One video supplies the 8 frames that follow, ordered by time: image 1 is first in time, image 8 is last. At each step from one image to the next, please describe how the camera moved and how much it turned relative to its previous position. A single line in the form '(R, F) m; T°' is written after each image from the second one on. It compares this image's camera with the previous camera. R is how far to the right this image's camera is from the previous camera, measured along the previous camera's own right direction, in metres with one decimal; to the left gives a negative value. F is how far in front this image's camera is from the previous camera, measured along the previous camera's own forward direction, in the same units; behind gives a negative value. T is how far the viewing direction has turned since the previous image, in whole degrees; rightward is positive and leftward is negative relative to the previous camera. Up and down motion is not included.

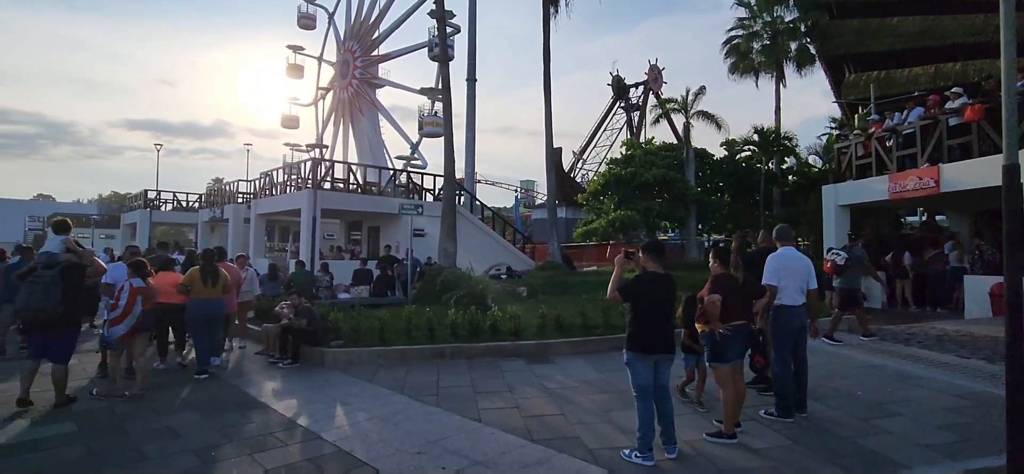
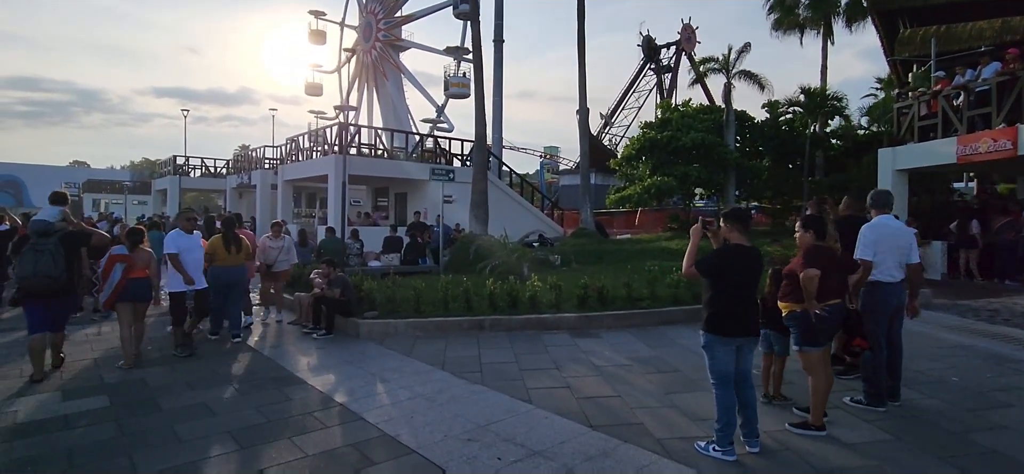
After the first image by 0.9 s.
(-0.3, +0.6) m; -2°
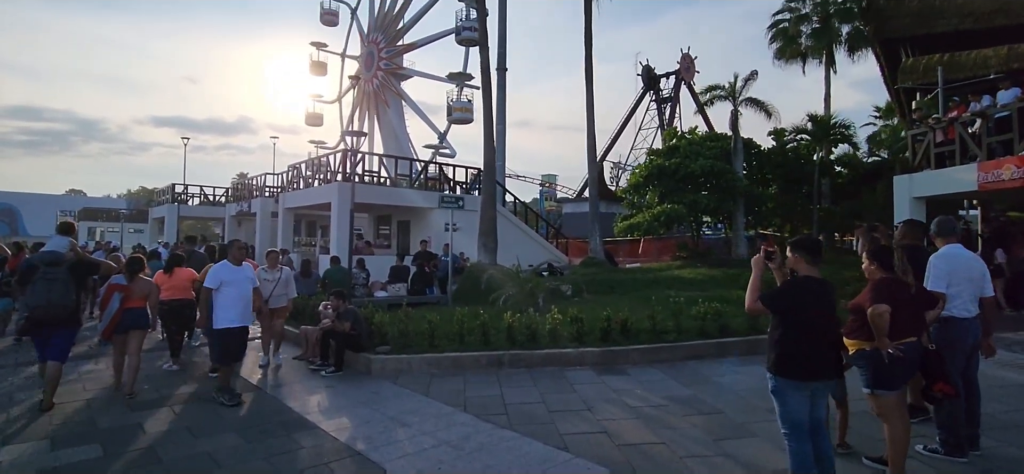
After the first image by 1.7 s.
(-0.4, +0.4) m; 0°
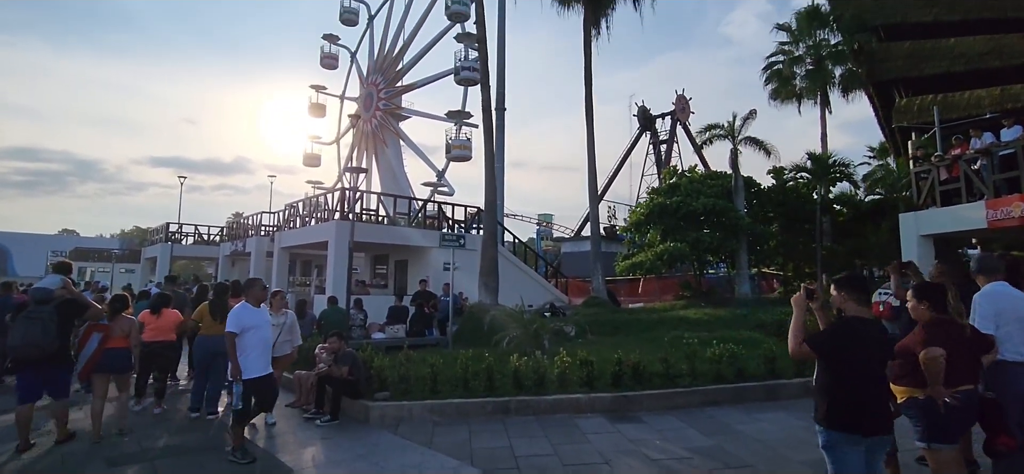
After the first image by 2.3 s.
(-0.2, +0.3) m; 0°
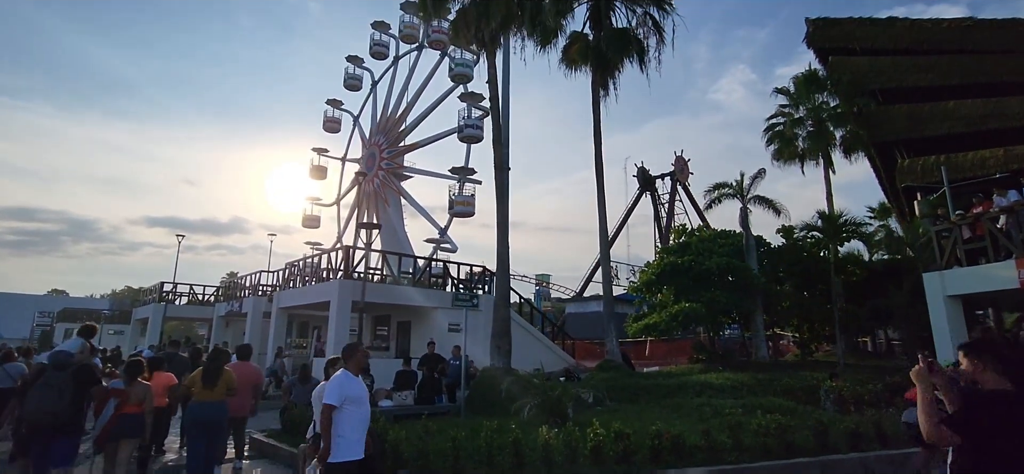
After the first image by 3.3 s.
(-0.5, +0.5) m; +1°
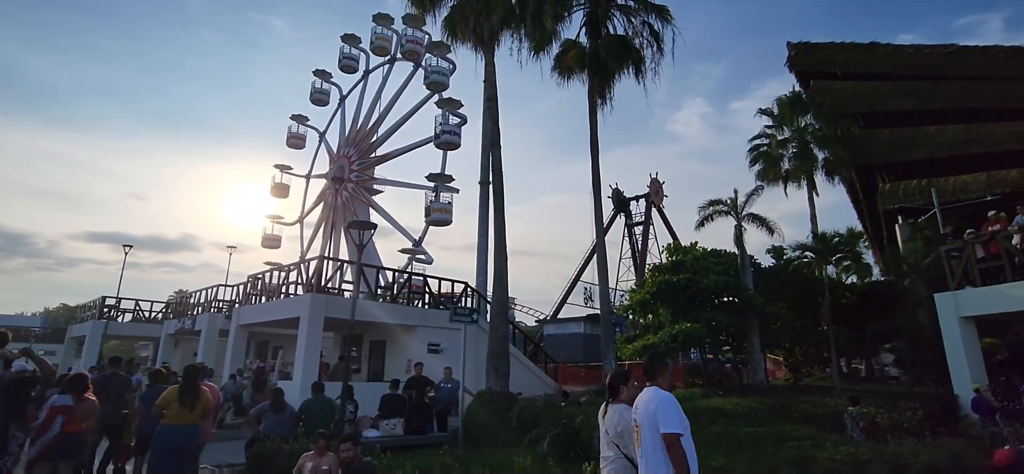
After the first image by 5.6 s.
(-0.9, +1.3) m; +4°
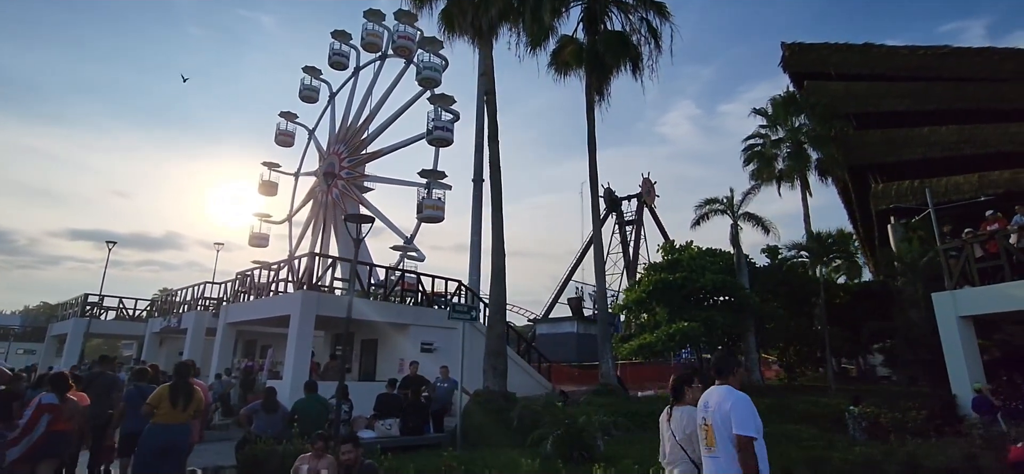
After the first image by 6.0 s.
(-0.2, +0.3) m; +1°
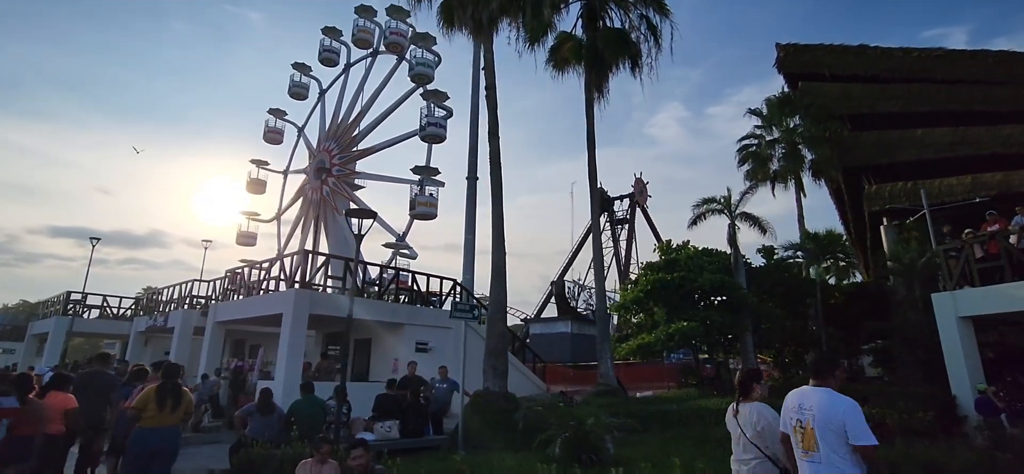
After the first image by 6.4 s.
(-0.3, +0.3) m; +1°
